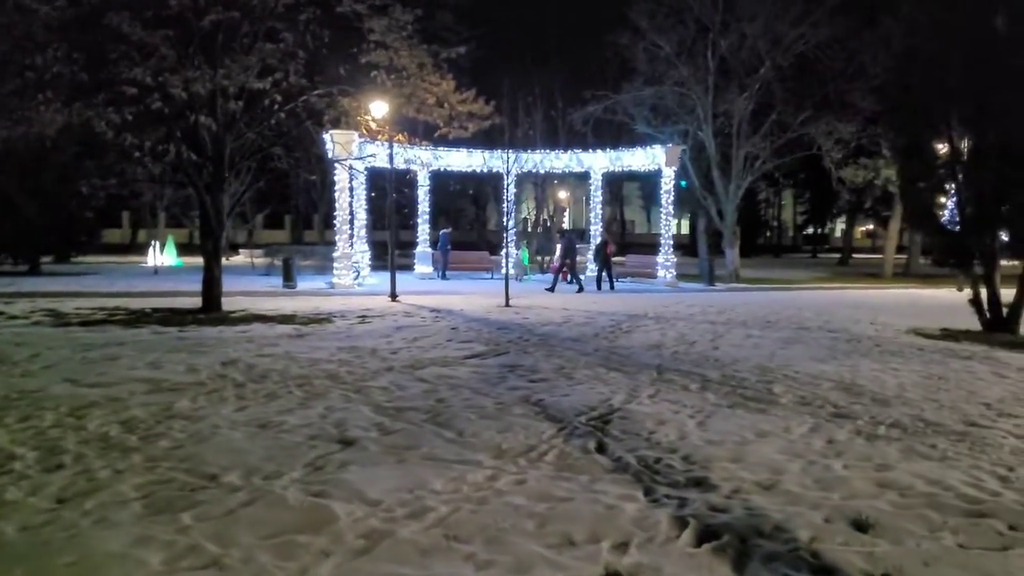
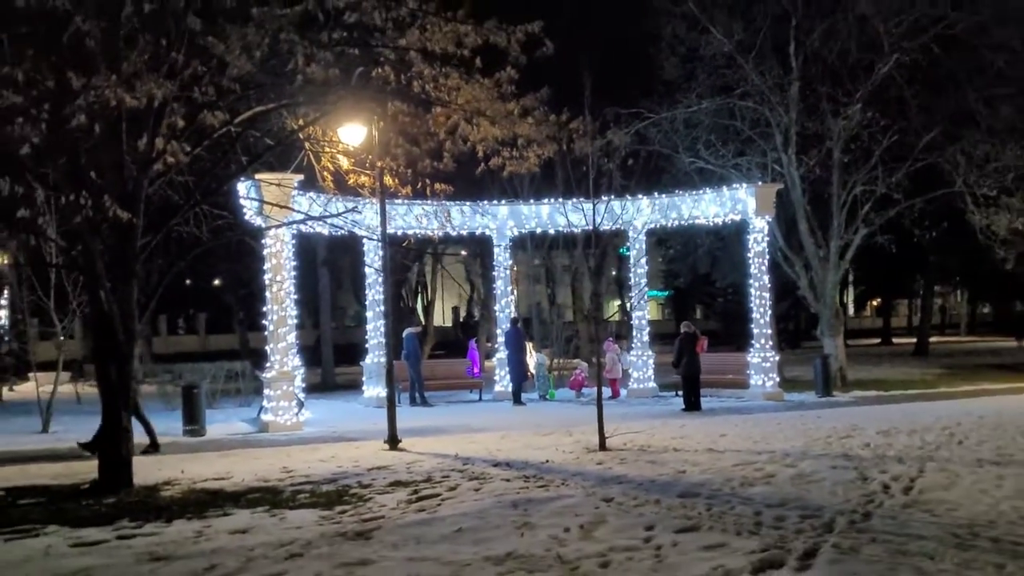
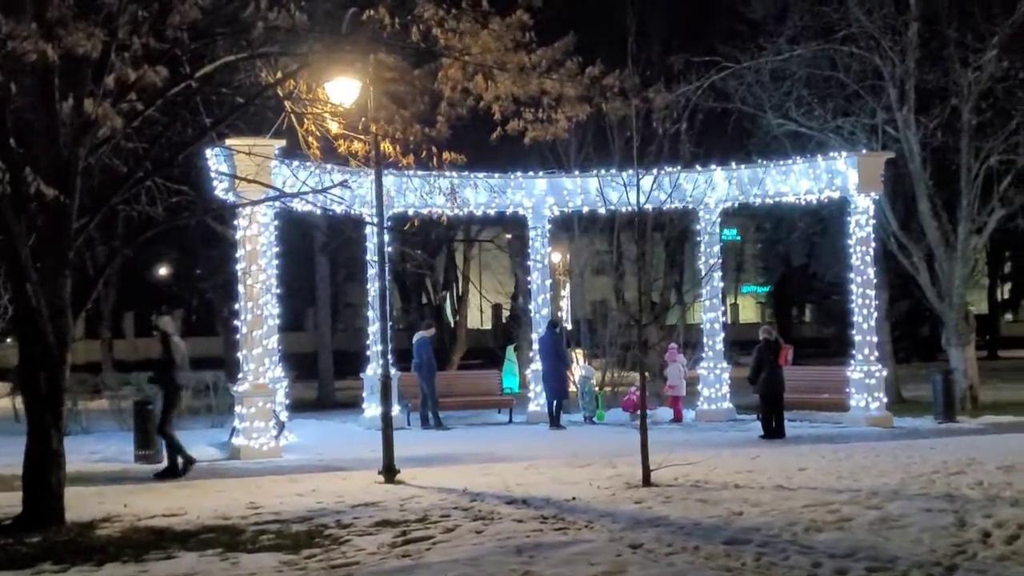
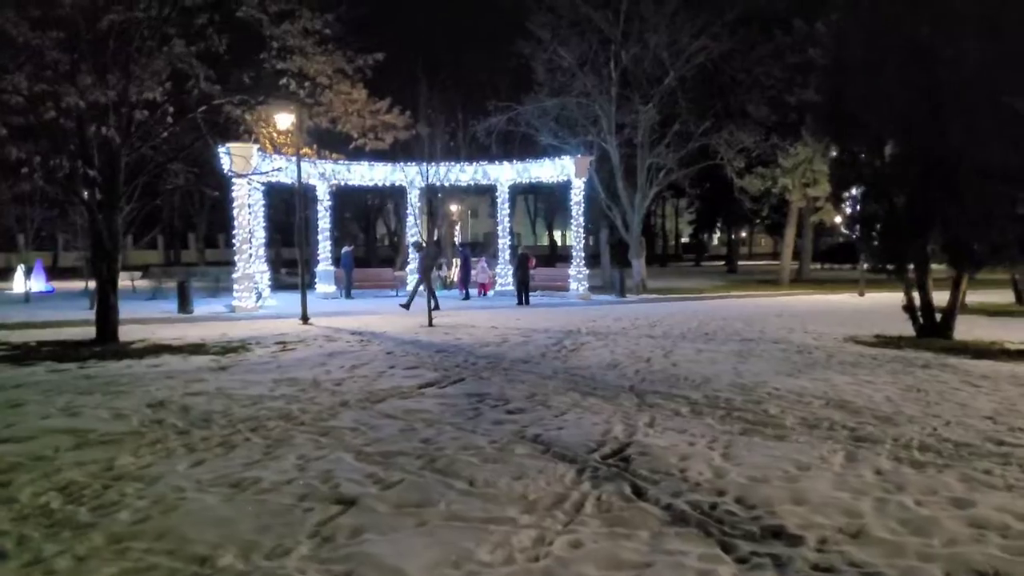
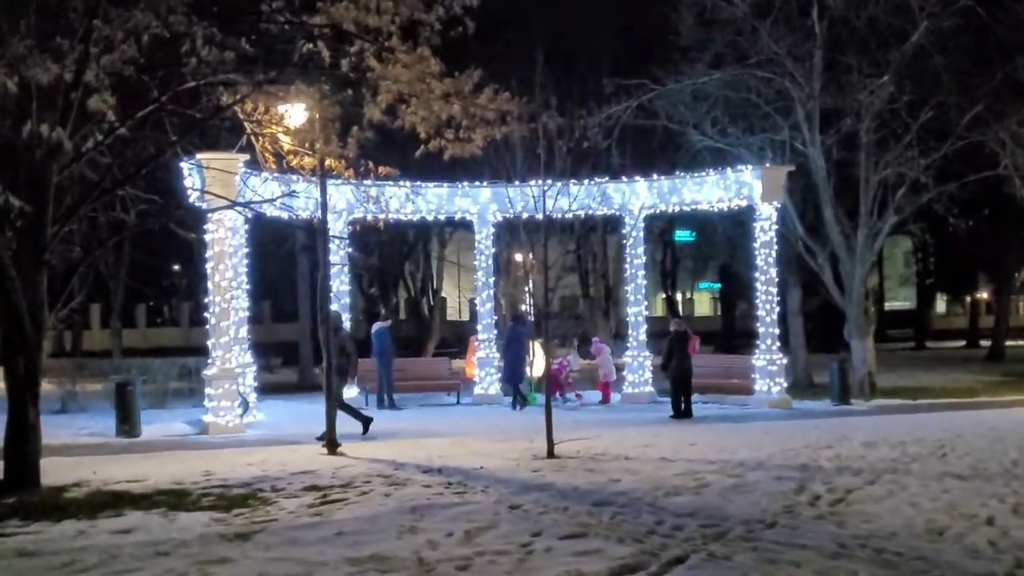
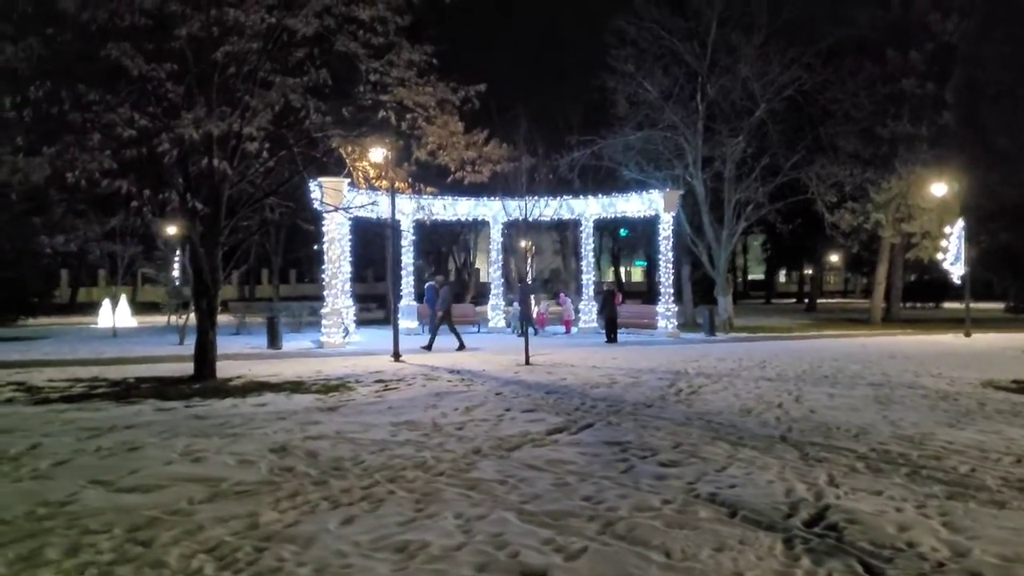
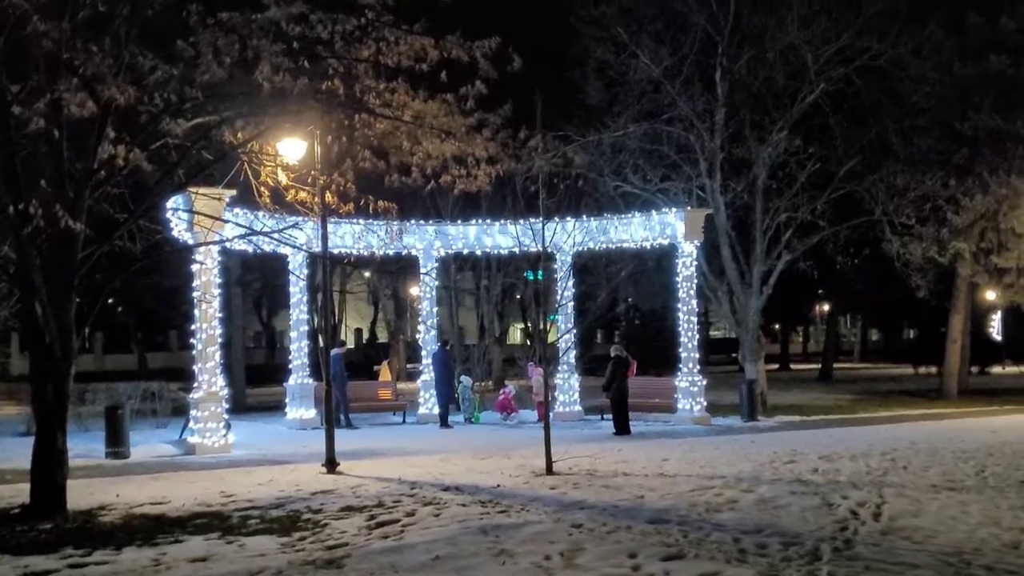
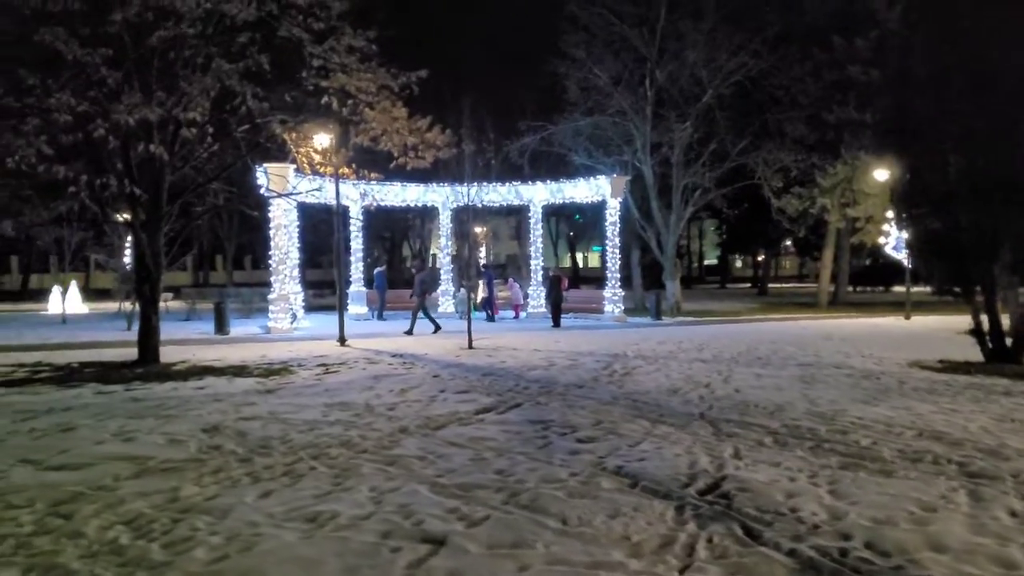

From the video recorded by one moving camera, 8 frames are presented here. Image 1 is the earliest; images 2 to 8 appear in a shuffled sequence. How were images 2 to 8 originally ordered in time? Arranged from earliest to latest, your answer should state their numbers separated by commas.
4, 8, 6, 5, 3, 2, 7
